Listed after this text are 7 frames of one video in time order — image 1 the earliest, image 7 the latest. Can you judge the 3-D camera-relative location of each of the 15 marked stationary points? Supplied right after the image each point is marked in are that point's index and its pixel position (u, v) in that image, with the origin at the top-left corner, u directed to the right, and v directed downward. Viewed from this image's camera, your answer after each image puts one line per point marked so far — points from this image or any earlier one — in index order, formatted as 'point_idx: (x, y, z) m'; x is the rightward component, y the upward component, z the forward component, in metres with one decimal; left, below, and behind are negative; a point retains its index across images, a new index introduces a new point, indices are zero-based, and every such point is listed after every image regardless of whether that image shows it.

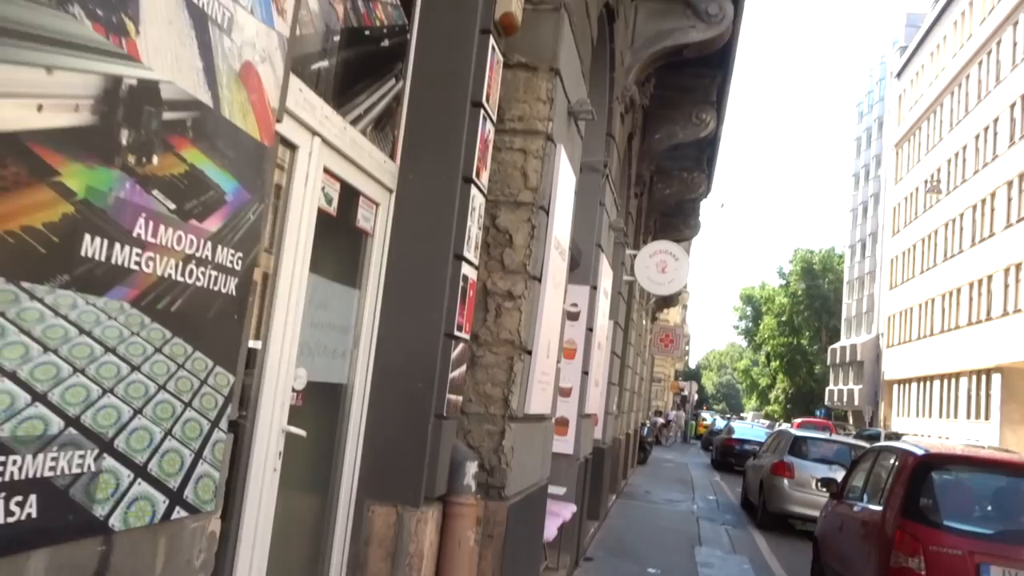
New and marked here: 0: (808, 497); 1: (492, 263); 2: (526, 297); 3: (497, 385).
0: (+5.1, -3.6, +13.1) m
1: (-0.1, +0.2, +5.4) m
2: (+0.1, -0.1, +5.3) m
3: (-0.1, -0.7, +5.3) m
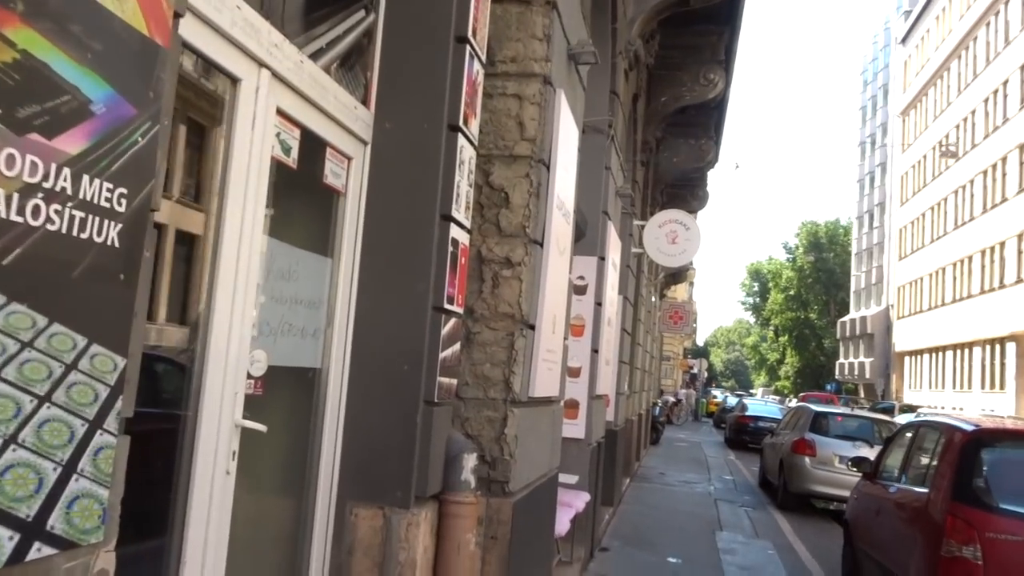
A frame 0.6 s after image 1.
0: (+5.3, -3.1, +12.4) m
1: (-0.2, +0.4, +4.7) m
2: (+0.1, +0.1, +4.7) m
3: (-0.1, -0.5, +4.6) m
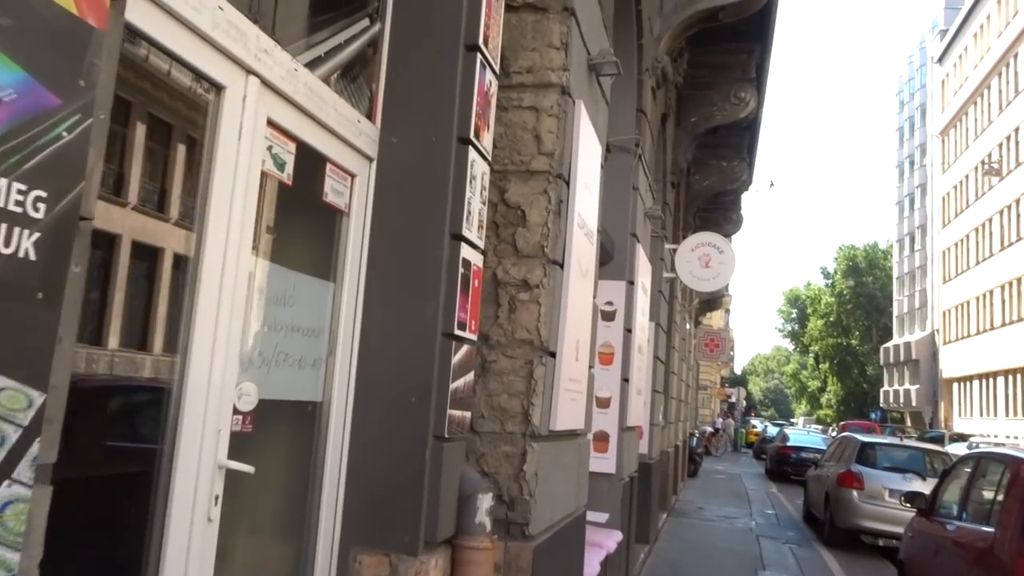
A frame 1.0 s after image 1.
0: (+5.7, -3.5, +11.7) m
1: (0.0, +0.2, +4.4) m
2: (+0.2, 0.0, +4.3) m
3: (0.0, -0.6, +4.3) m
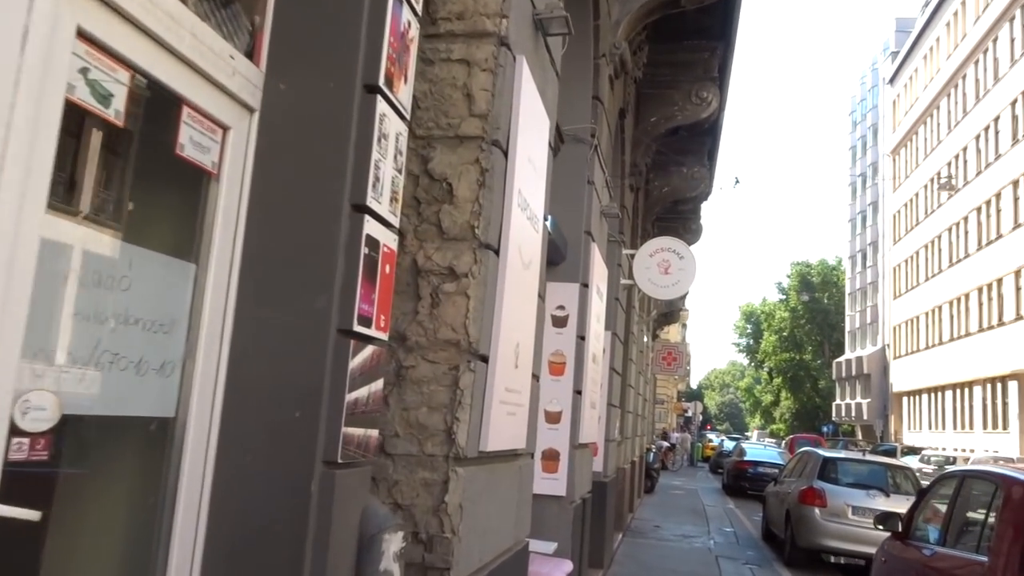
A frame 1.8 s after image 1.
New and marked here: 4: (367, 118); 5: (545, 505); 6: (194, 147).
0: (+4.9, -3.6, +11.2) m
1: (-0.4, +0.3, +3.6) m
2: (-0.2, +0.1, +3.6) m
3: (-0.4, -0.6, +3.5) m
4: (-0.6, +0.7, +3.1) m
5: (+0.3, -2.1, +7.2) m
6: (-1.2, +0.5, +2.8) m
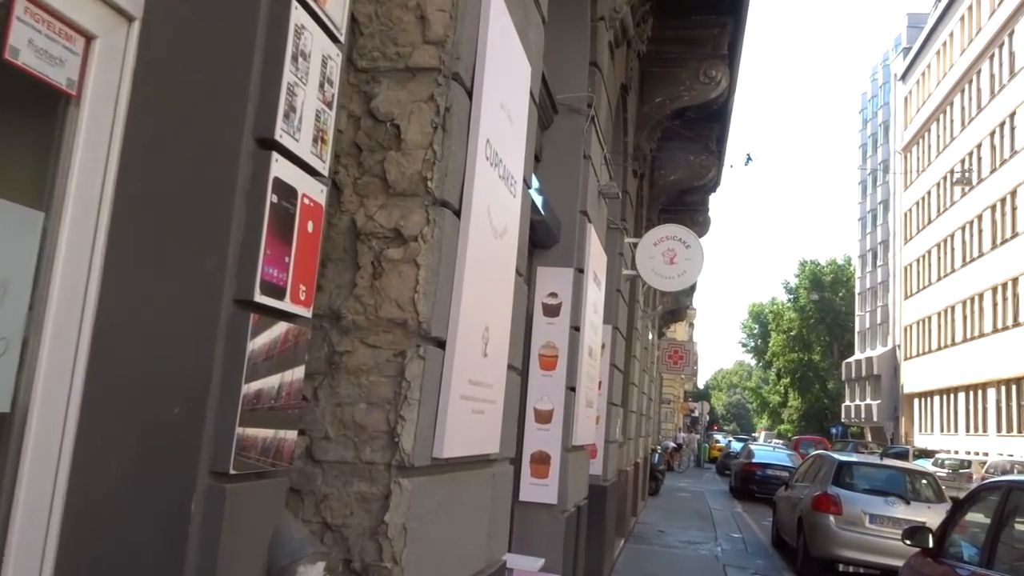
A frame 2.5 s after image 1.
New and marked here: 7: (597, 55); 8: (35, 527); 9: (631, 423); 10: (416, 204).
0: (+4.8, -3.5, +10.4) m
1: (-0.6, +0.4, +2.9) m
2: (-0.3, +0.2, +2.9) m
3: (-0.5, -0.4, +2.8) m
4: (-0.8, +0.8, +2.4) m
5: (+0.2, -2.0, +6.5) m
6: (-1.3, +0.7, +2.1) m
7: (+0.8, +2.2, +7.1) m
8: (-1.4, -0.7, +2.2) m
9: (+2.1, -2.4, +13.5) m
10: (-0.4, +0.3, +2.9) m
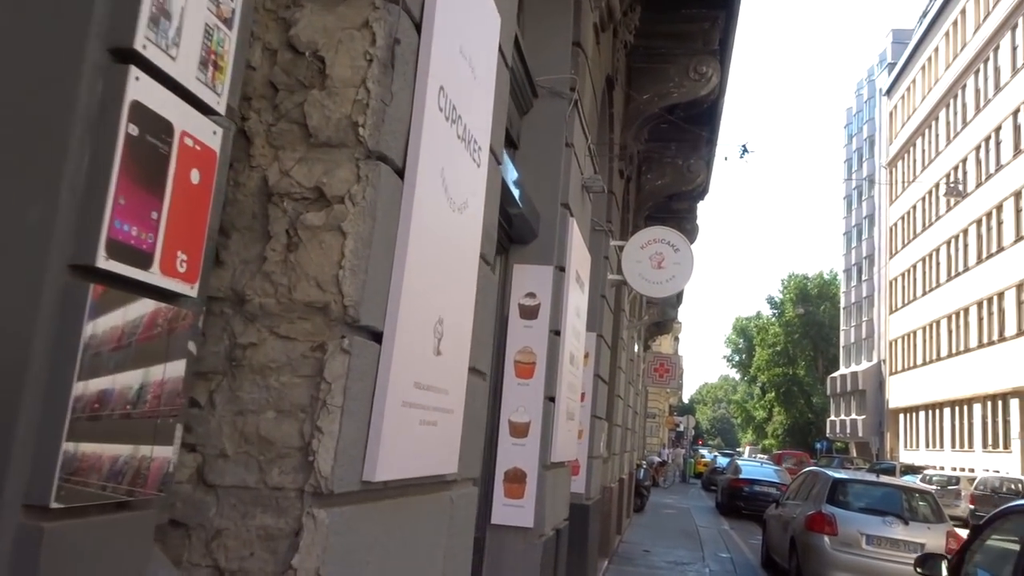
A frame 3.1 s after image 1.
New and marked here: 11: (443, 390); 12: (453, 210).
0: (+4.5, -3.6, +9.8) m
1: (-0.7, +0.5, +2.3) m
2: (-0.5, +0.3, +2.2) m
3: (-0.6, -0.4, +2.2) m
4: (-0.9, +0.9, +1.8) m
5: (0.0, -1.9, +5.8) m
6: (-1.5, +0.8, +1.5) m
7: (+0.6, +2.2, +6.5) m
8: (-1.5, -0.6, +1.5) m
9: (+1.8, -2.5, +12.9) m
10: (-0.5, +0.4, +2.3) m
11: (-0.3, -0.4, +2.8) m
12: (-0.2, +0.3, +2.9) m
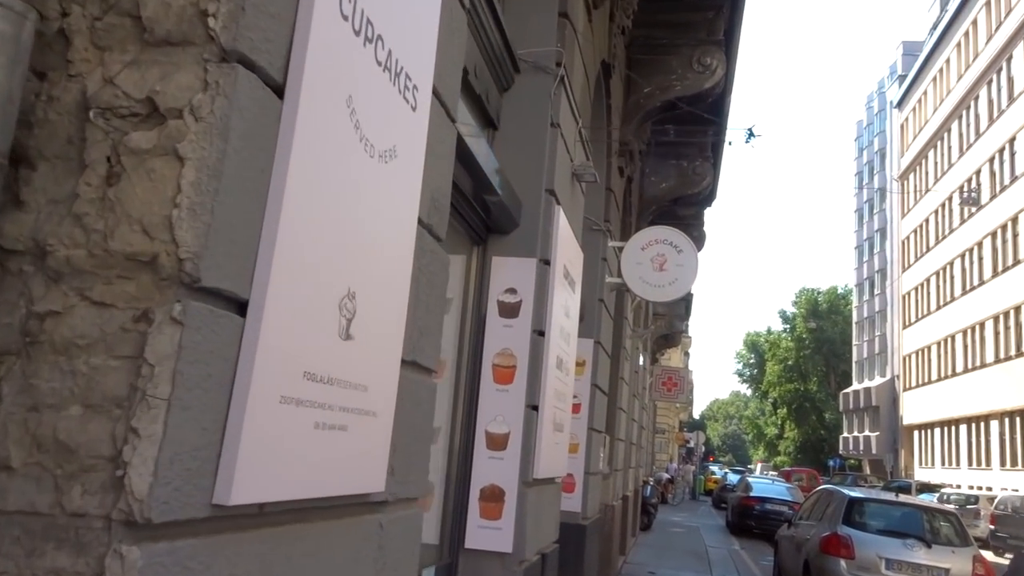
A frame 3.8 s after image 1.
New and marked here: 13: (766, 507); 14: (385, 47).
0: (+4.4, -3.6, +9.1) m
1: (-0.9, +0.6, +1.7) m
2: (-0.7, +0.4, +1.6) m
3: (-0.9, -0.3, +1.5) m
4: (-1.1, +1.0, +1.2) m
5: (-0.2, -1.9, +5.2) m
6: (-1.7, +0.9, +0.9) m
7: (+0.4, +2.2, +5.9) m
8: (-1.7, -0.5, +0.9) m
9: (+1.7, -2.7, +12.2) m
10: (-0.7, +0.5, +1.7) m
11: (-0.5, -0.3, +2.2) m
12: (-0.4, +0.4, +2.3) m
13: (+6.7, -5.8, +19.7) m
14: (-0.4, +0.7, +2.3) m
